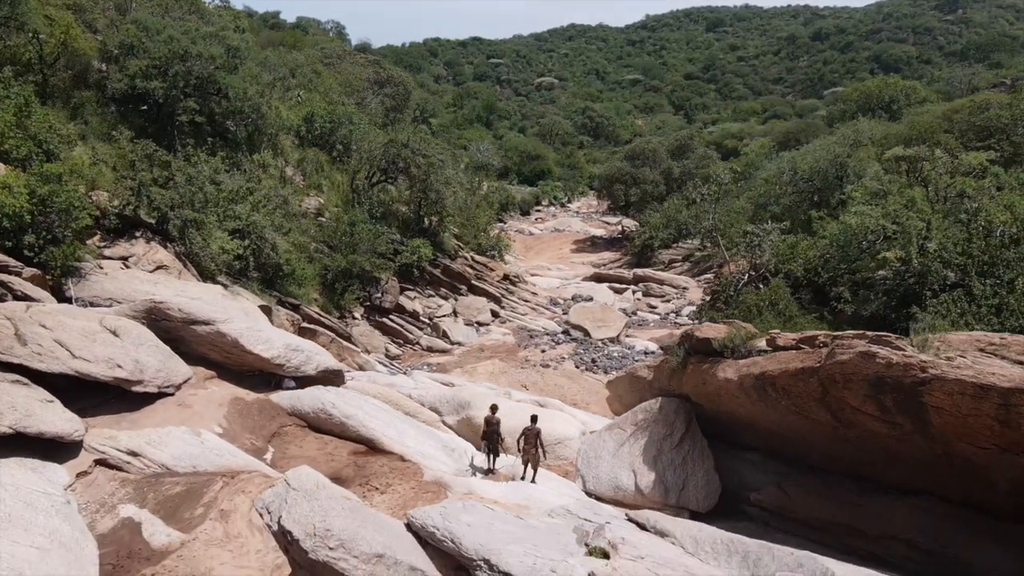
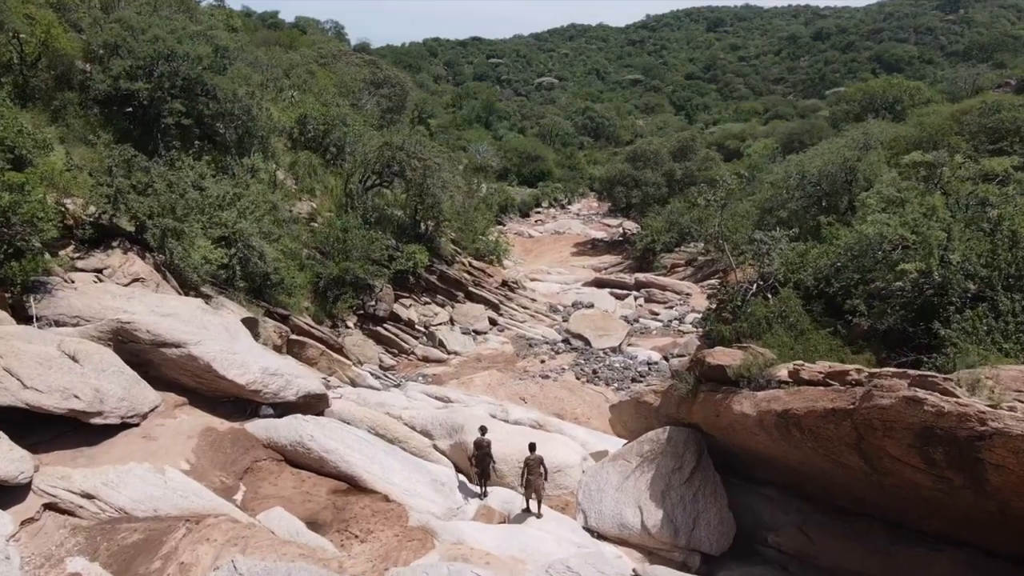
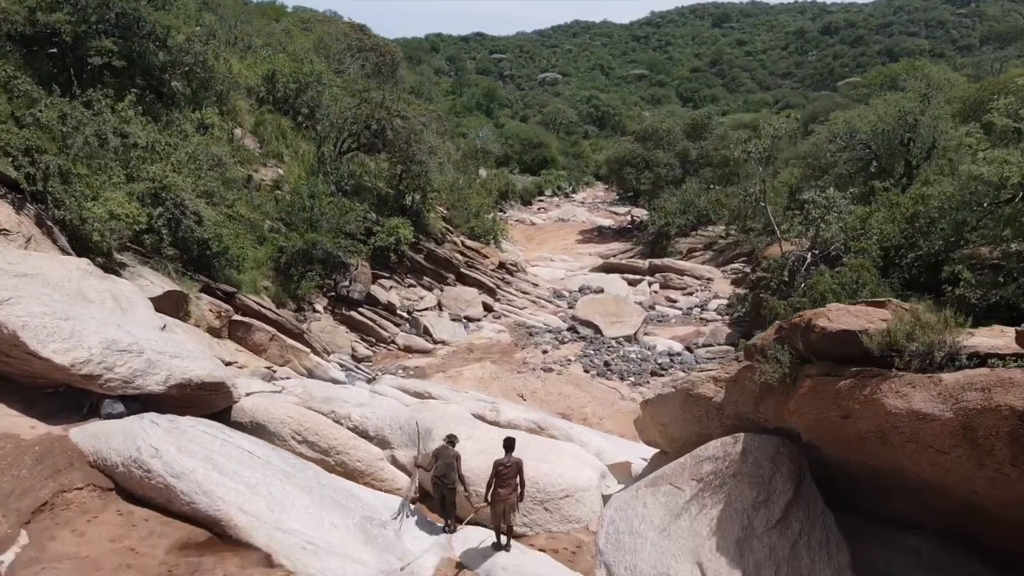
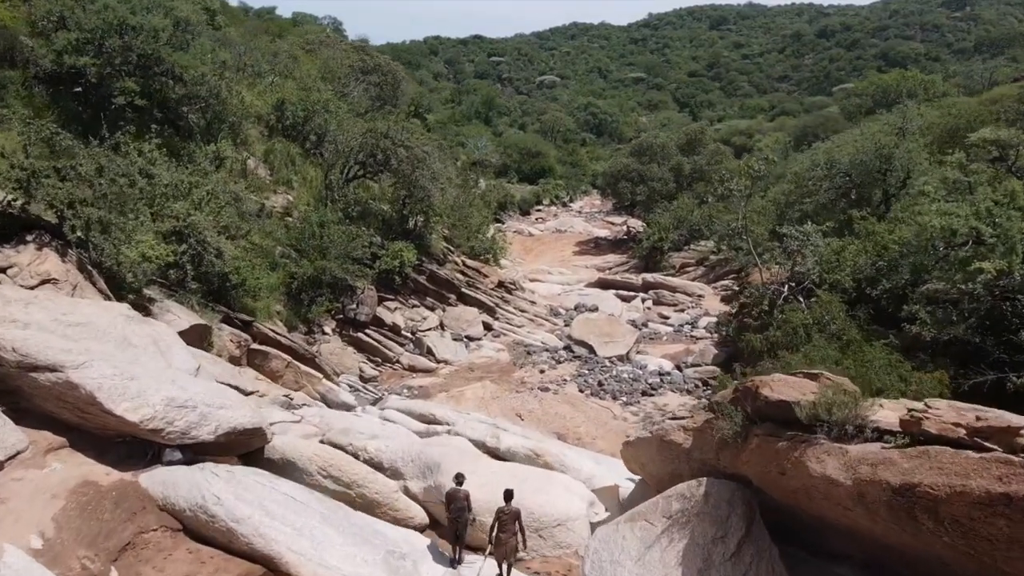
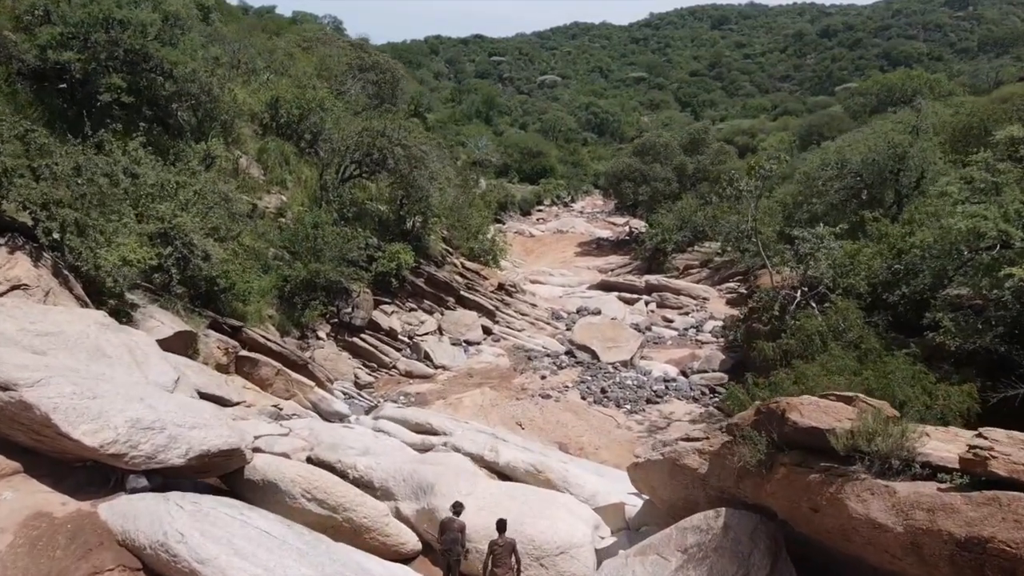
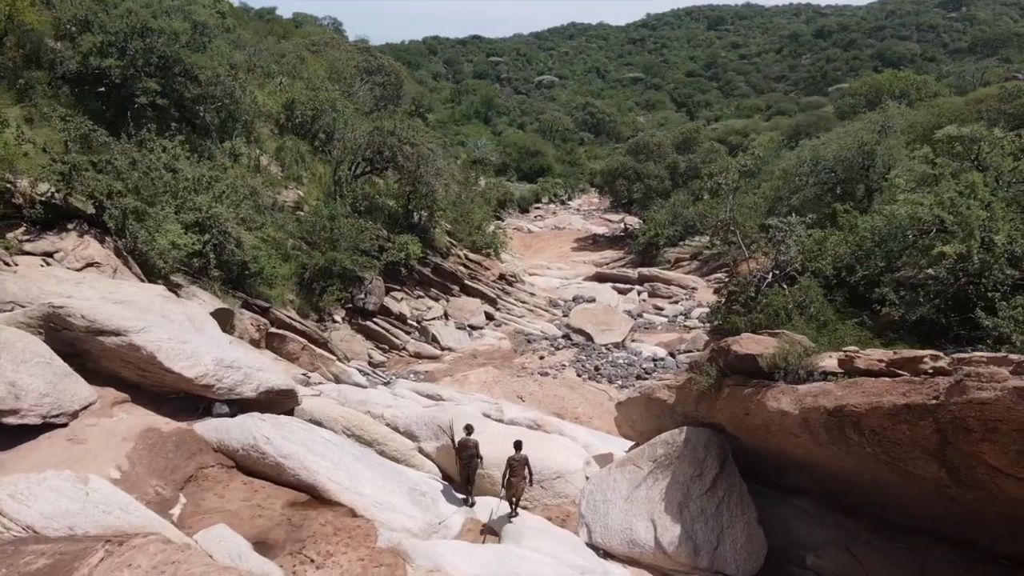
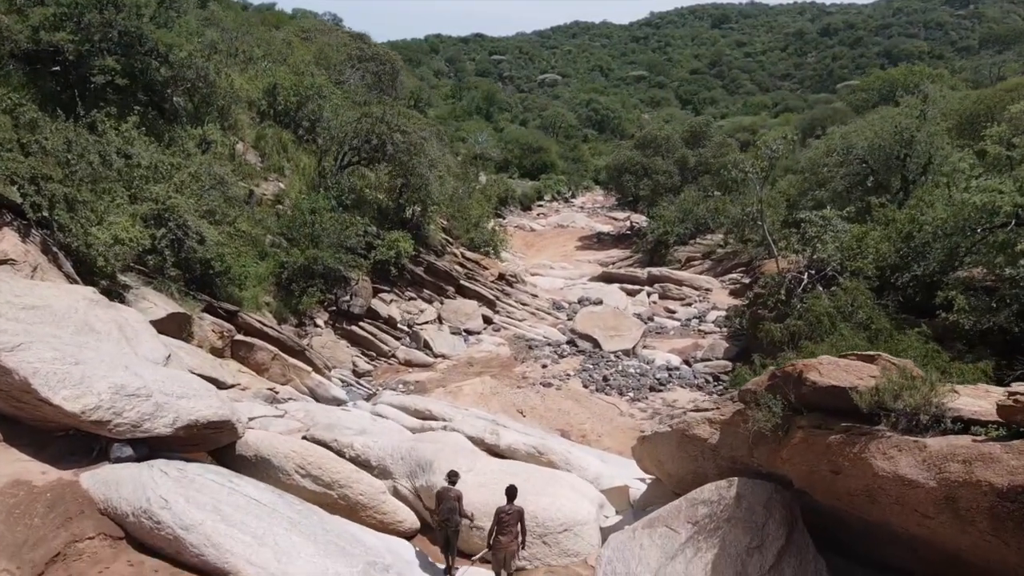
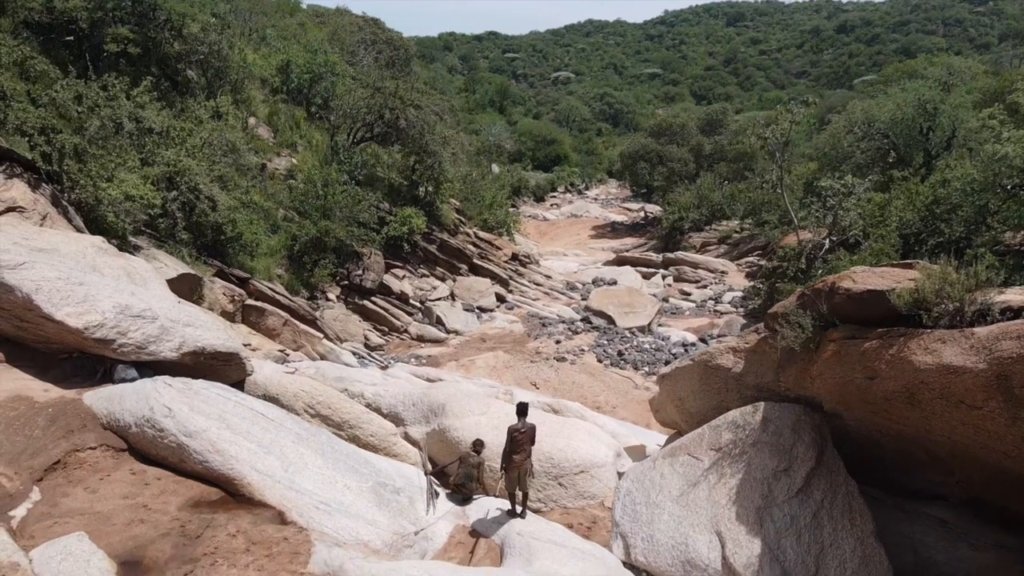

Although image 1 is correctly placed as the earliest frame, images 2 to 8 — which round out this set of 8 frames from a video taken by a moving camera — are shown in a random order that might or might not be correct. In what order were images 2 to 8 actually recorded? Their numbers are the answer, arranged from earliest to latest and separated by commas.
2, 6, 4, 5, 7, 3, 8
